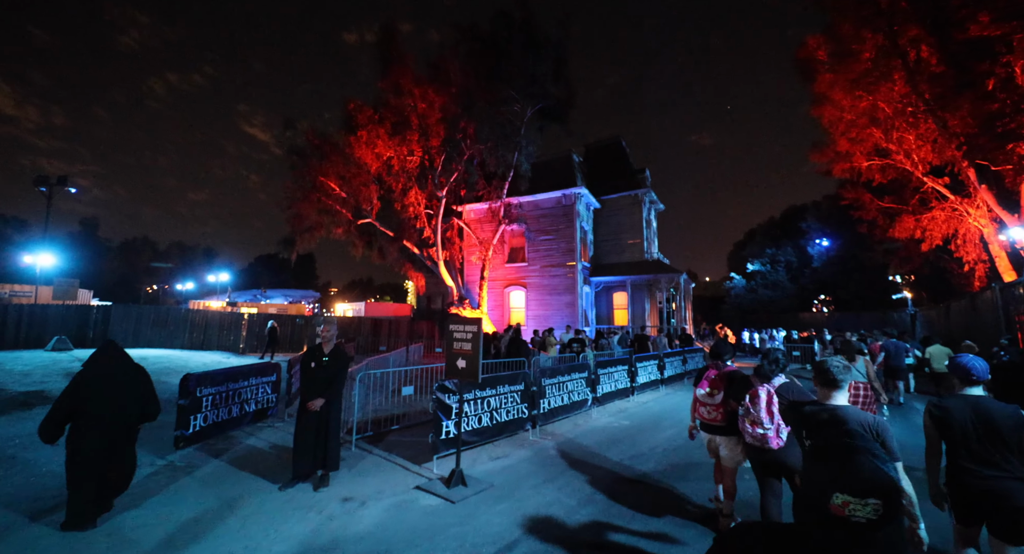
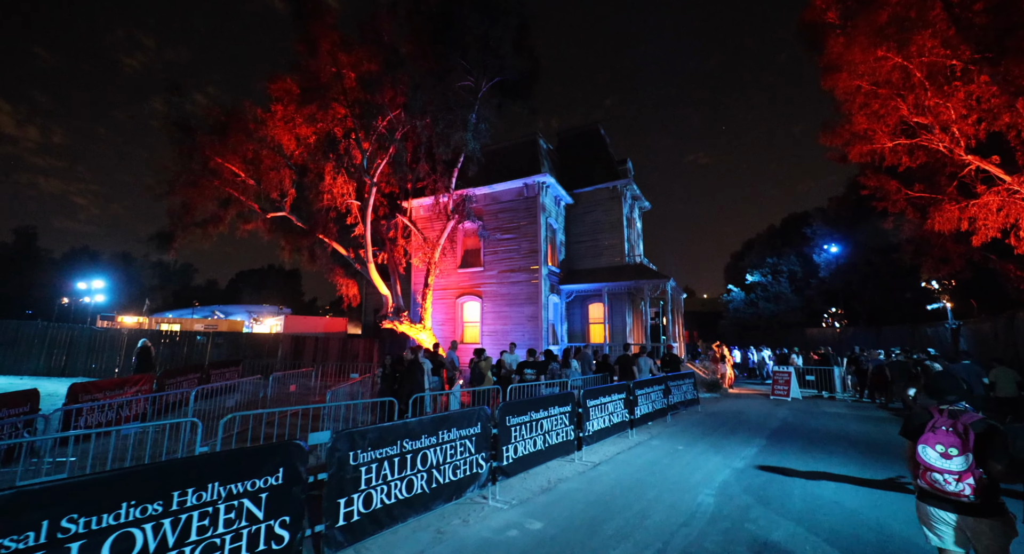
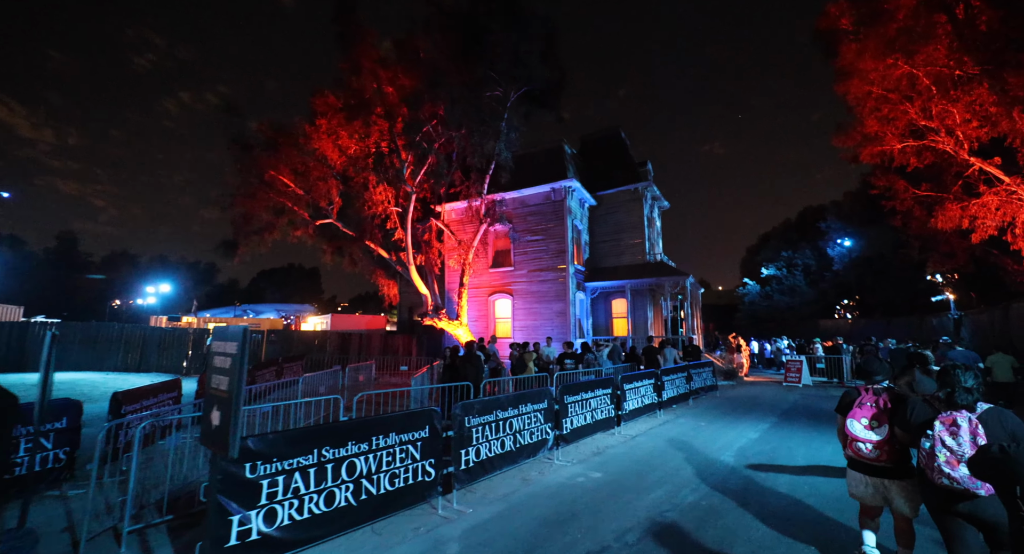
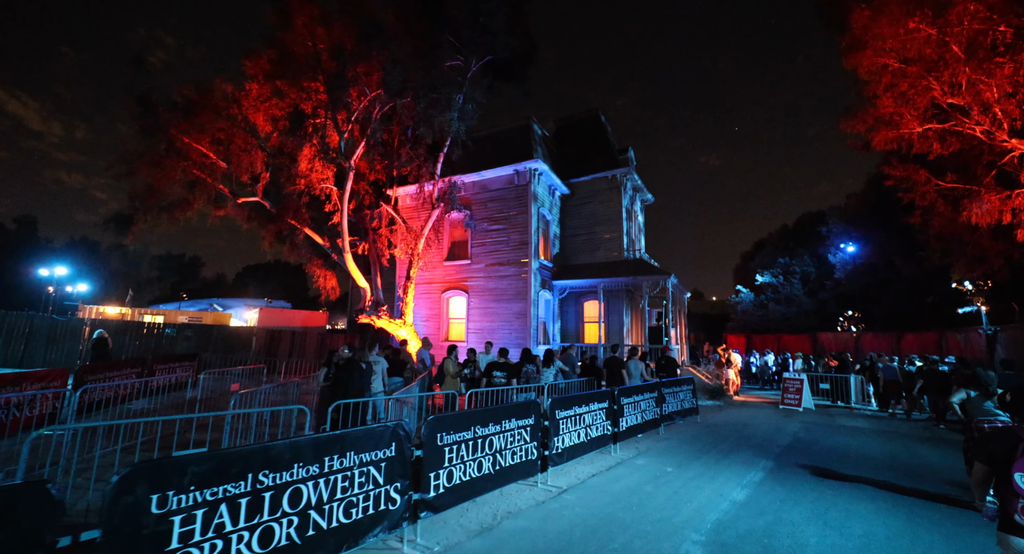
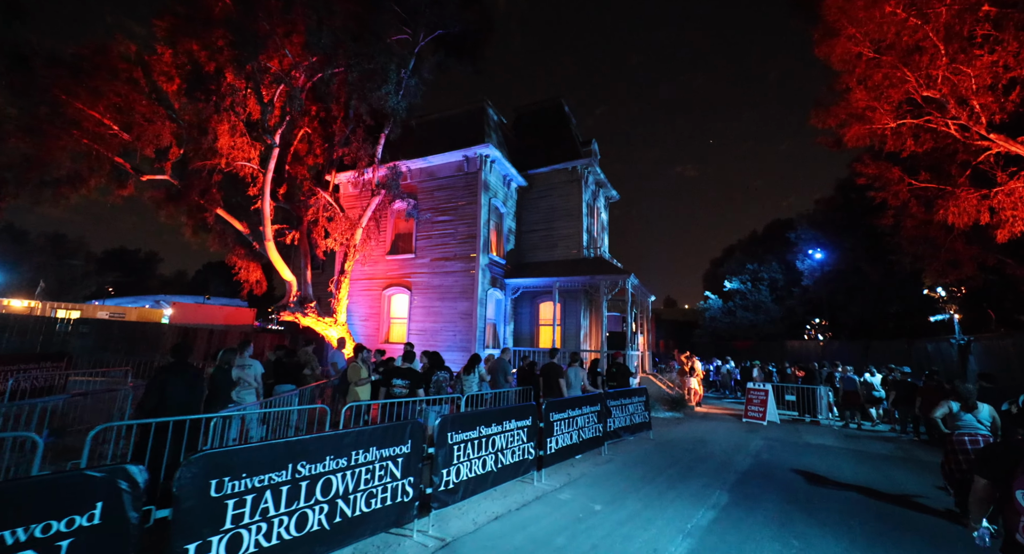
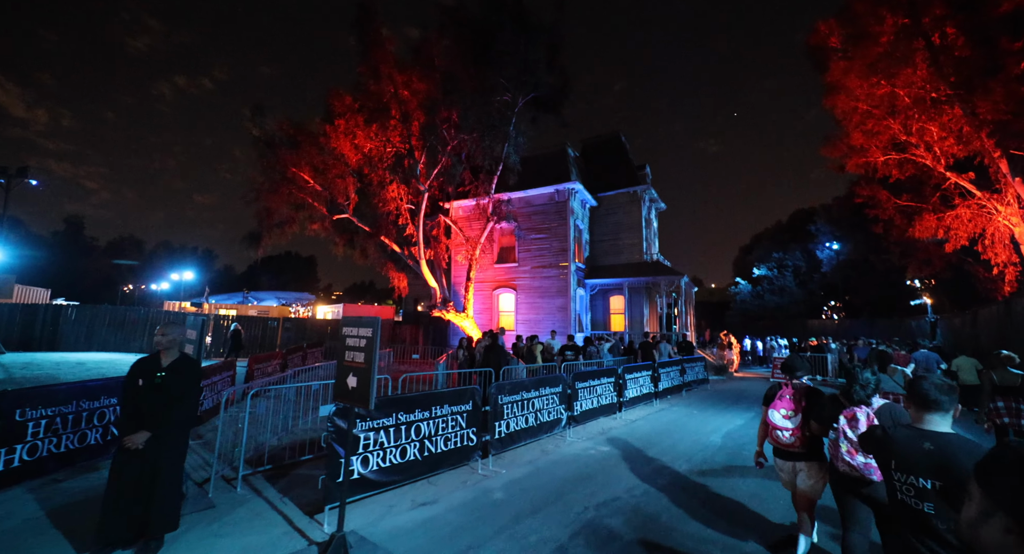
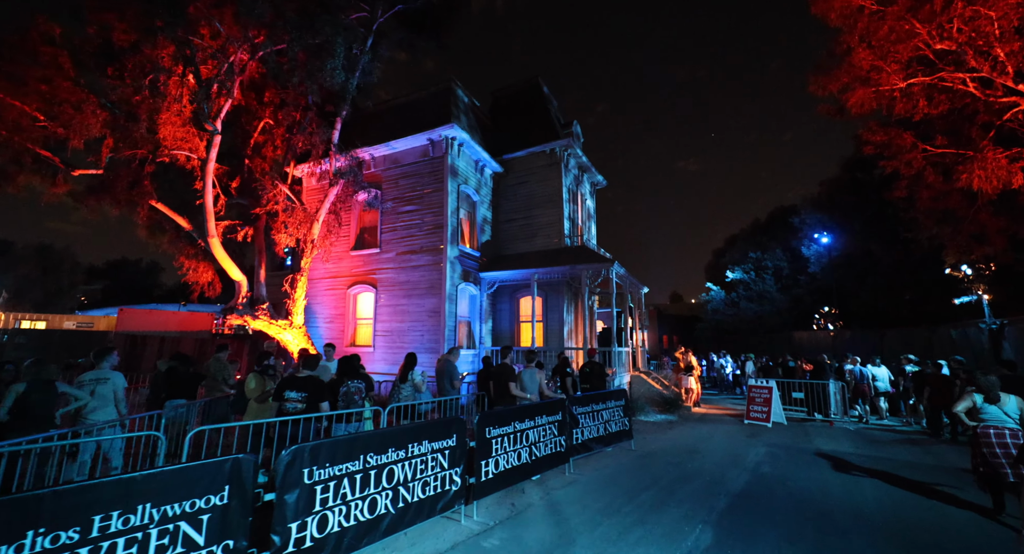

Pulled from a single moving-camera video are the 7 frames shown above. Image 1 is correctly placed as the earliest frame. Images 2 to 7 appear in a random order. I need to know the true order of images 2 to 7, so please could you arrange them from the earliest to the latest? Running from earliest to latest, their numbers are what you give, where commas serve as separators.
6, 3, 2, 4, 5, 7
